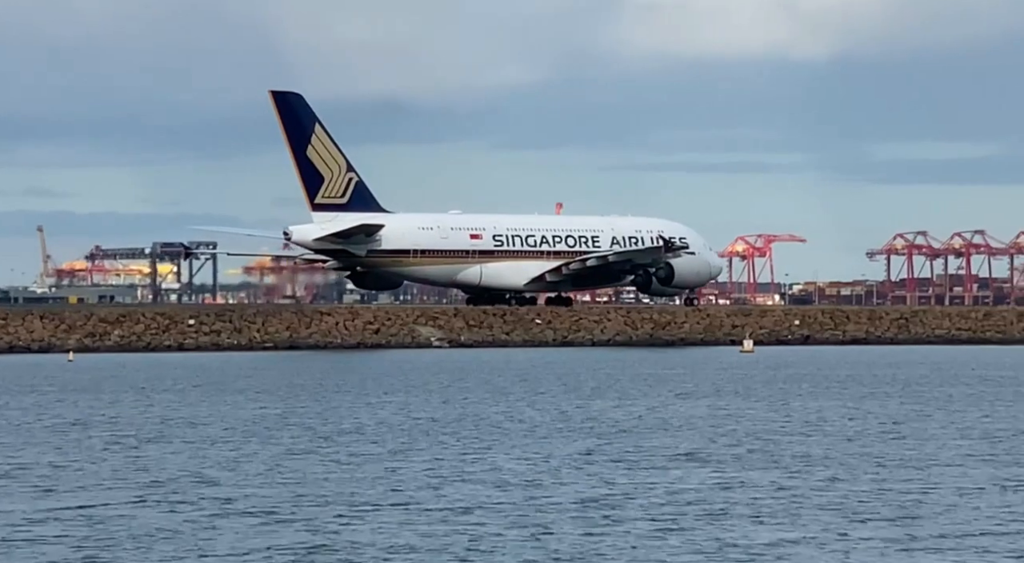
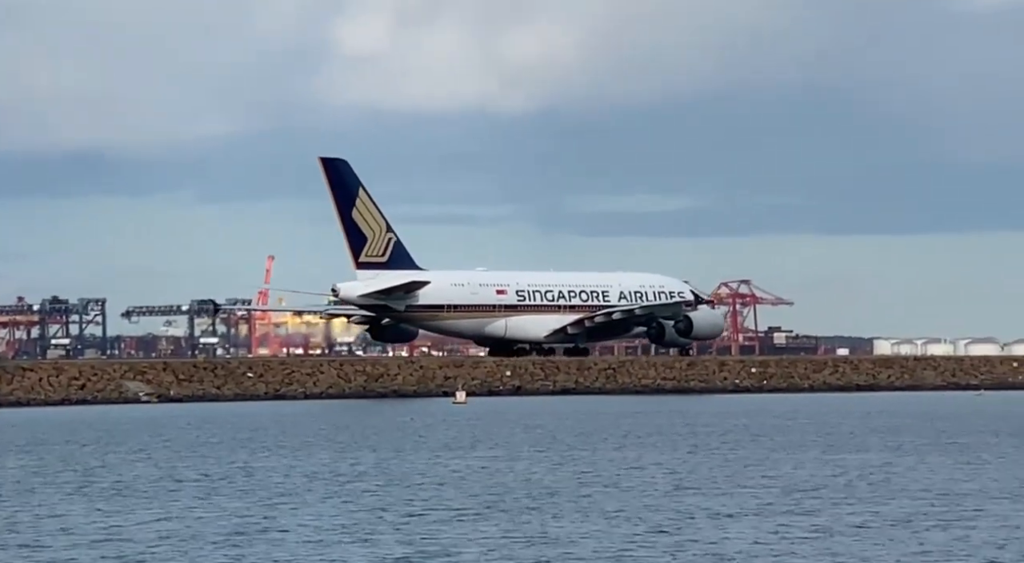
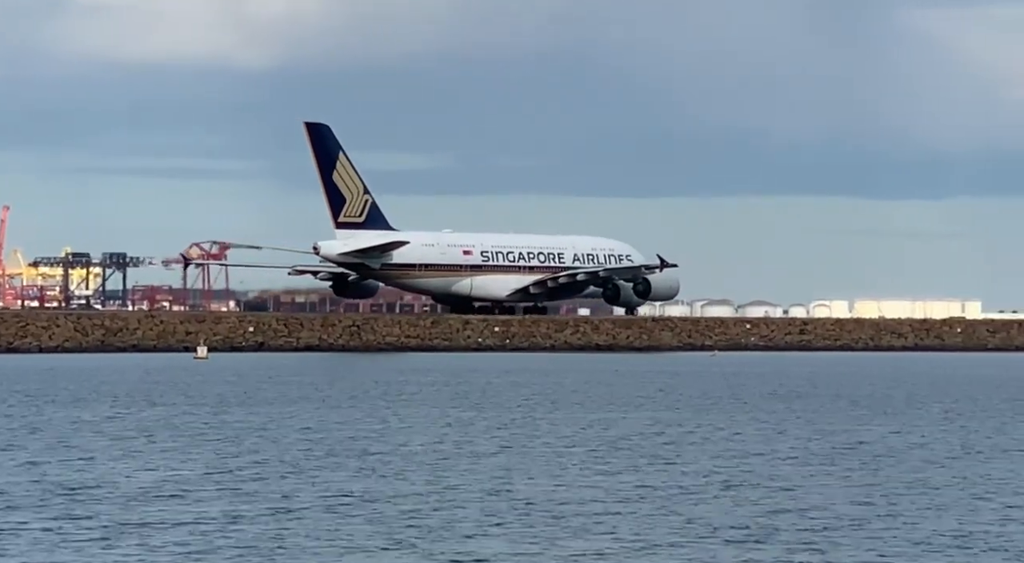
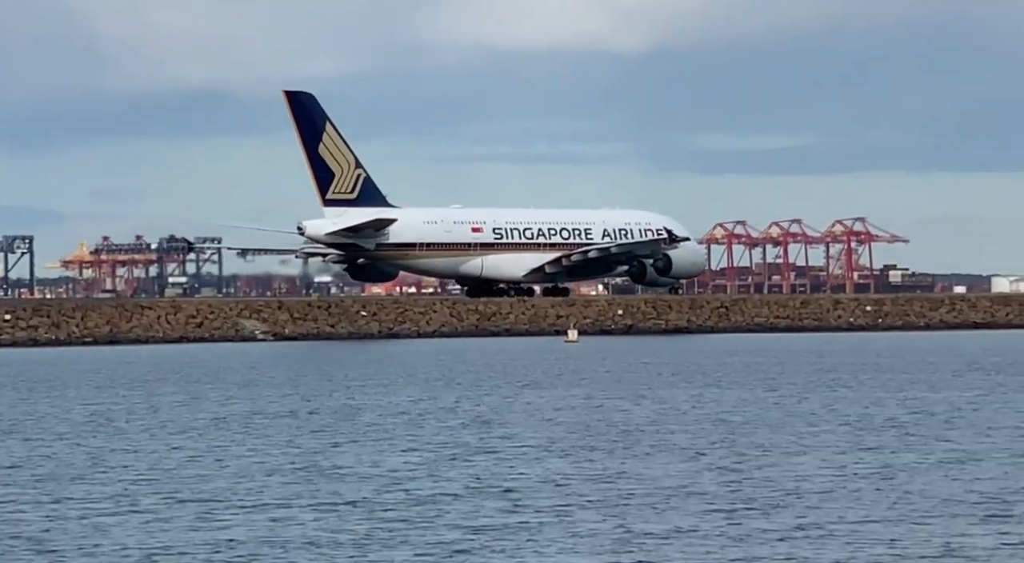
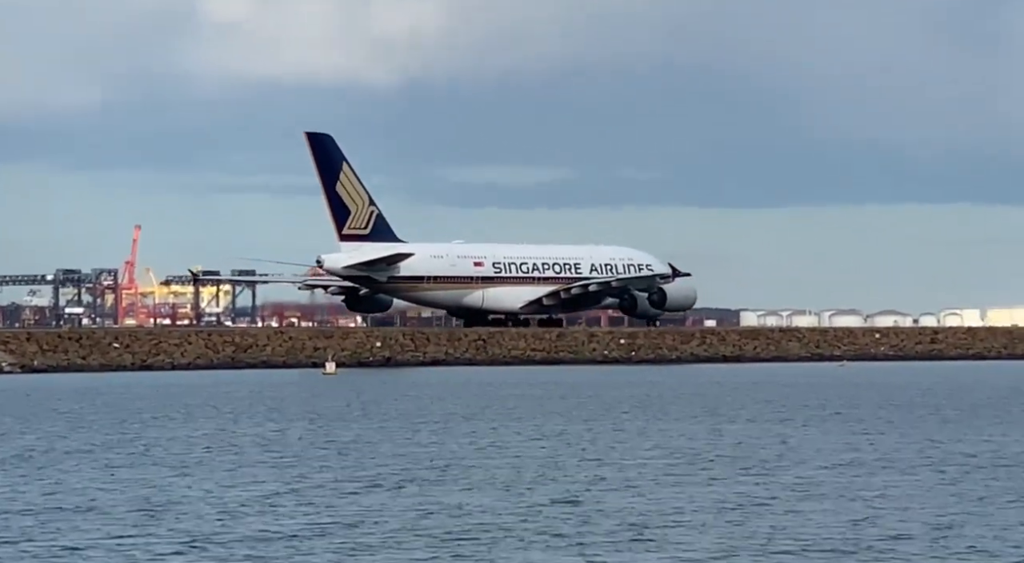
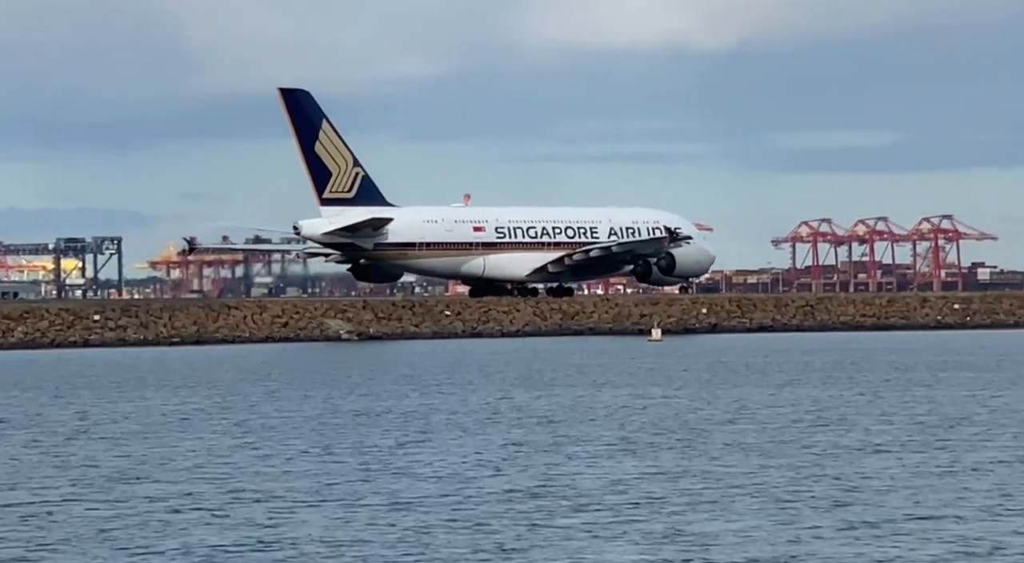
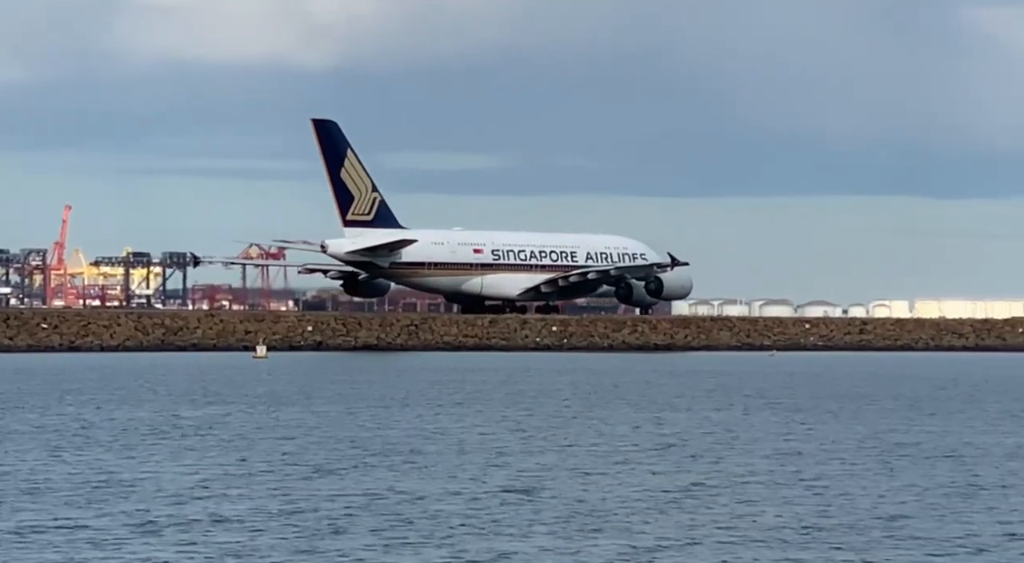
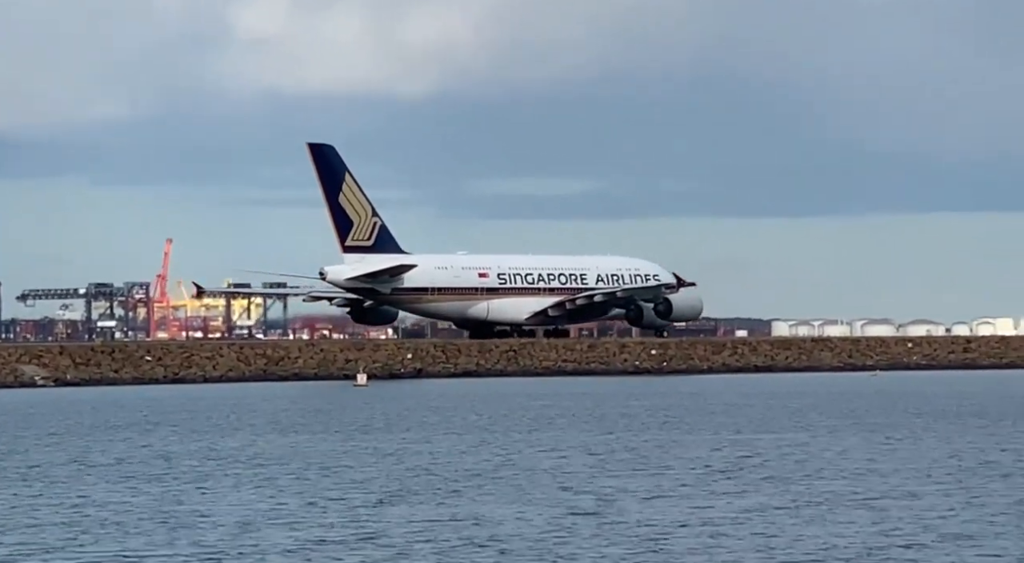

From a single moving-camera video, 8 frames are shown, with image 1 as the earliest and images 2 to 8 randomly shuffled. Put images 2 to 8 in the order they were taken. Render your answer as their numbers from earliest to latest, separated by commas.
6, 4, 2, 8, 5, 7, 3
